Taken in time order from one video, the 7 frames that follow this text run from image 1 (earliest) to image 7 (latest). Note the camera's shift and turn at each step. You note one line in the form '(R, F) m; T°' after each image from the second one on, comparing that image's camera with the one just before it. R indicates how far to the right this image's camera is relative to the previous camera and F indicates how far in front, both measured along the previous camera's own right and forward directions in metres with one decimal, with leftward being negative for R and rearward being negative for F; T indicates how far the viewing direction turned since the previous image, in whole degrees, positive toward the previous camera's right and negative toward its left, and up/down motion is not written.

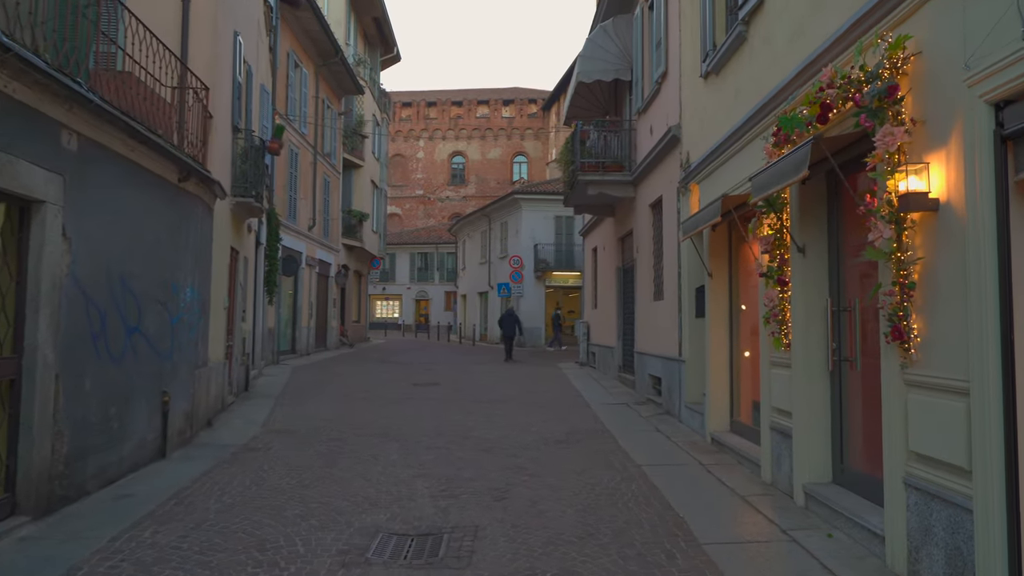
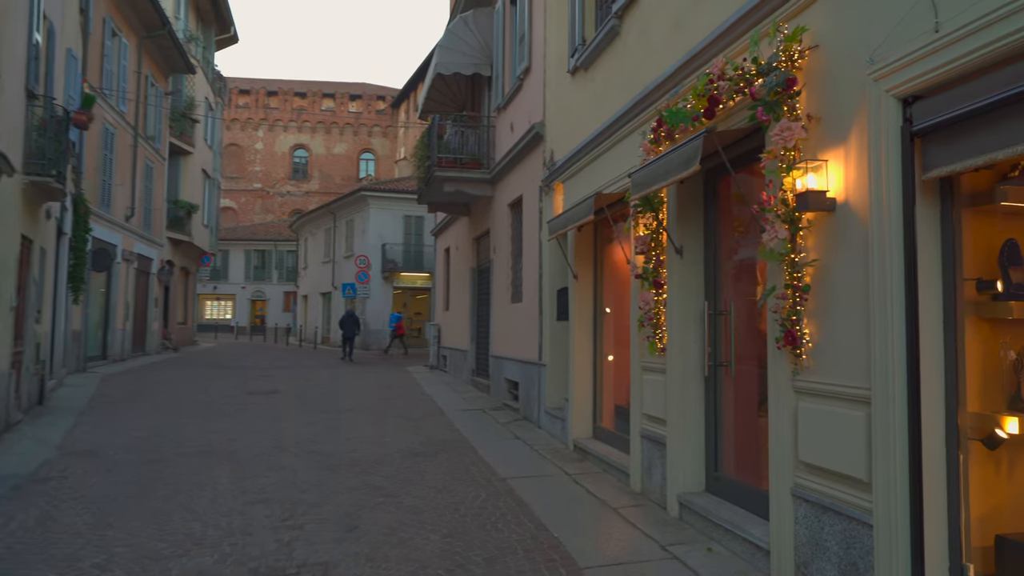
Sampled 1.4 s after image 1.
(-0.1, +0.7) m; +13°
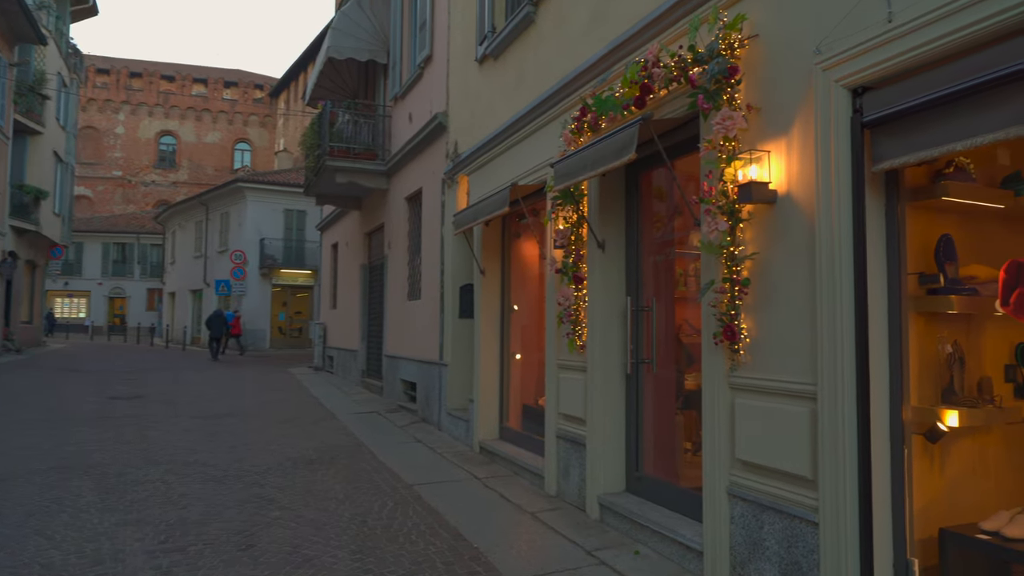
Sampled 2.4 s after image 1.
(-0.3, +0.4) m; +10°
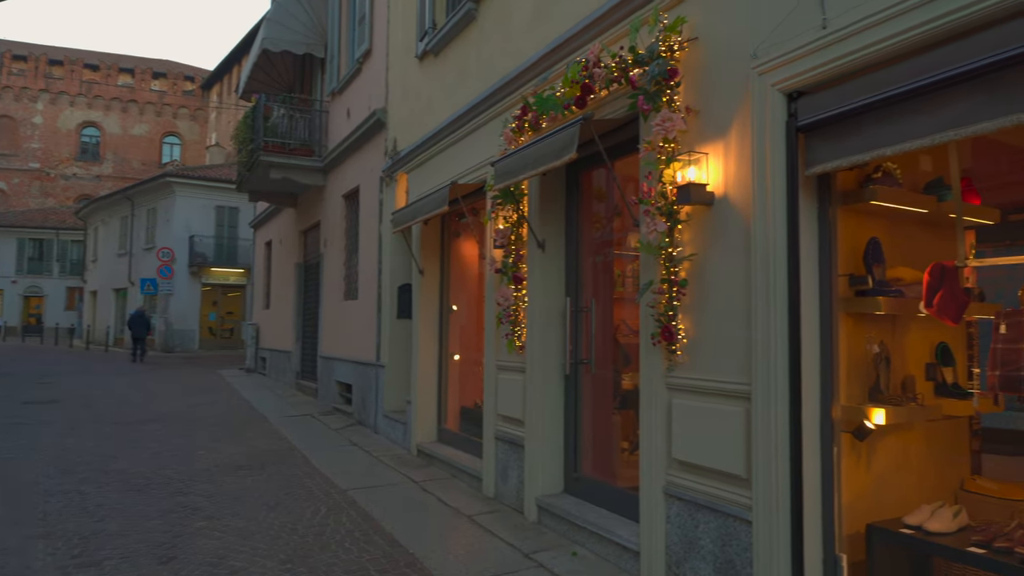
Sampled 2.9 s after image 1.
(0.0, +0.1) m; +5°
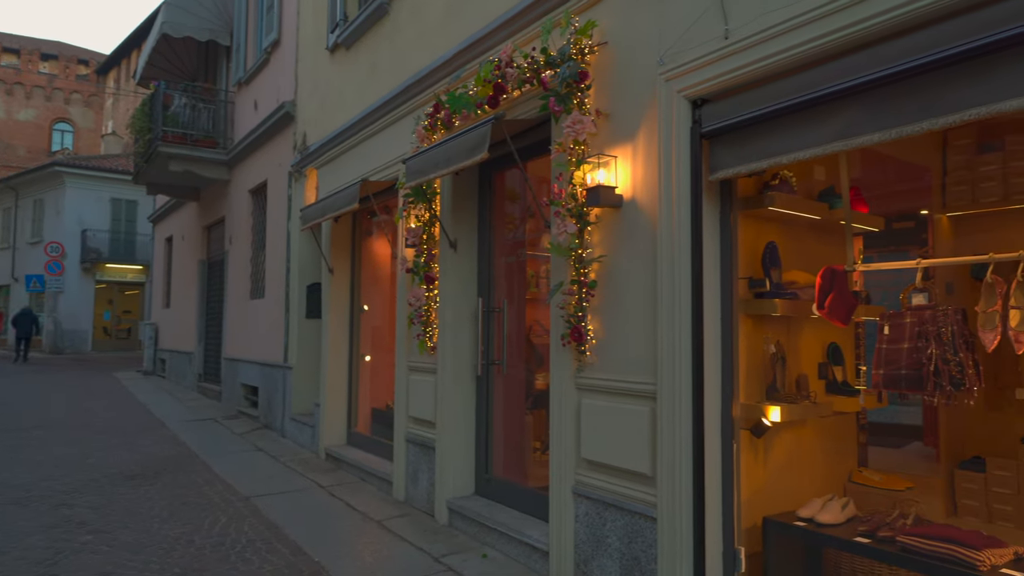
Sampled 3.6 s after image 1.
(0.0, 0.0) m; +7°
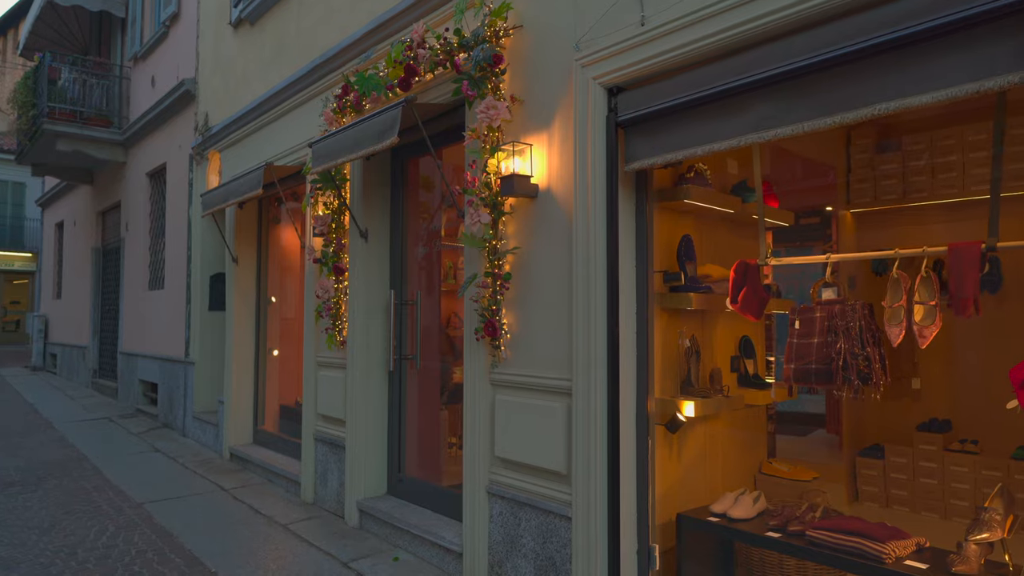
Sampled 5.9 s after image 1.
(+0.1, +0.2) m; +6°
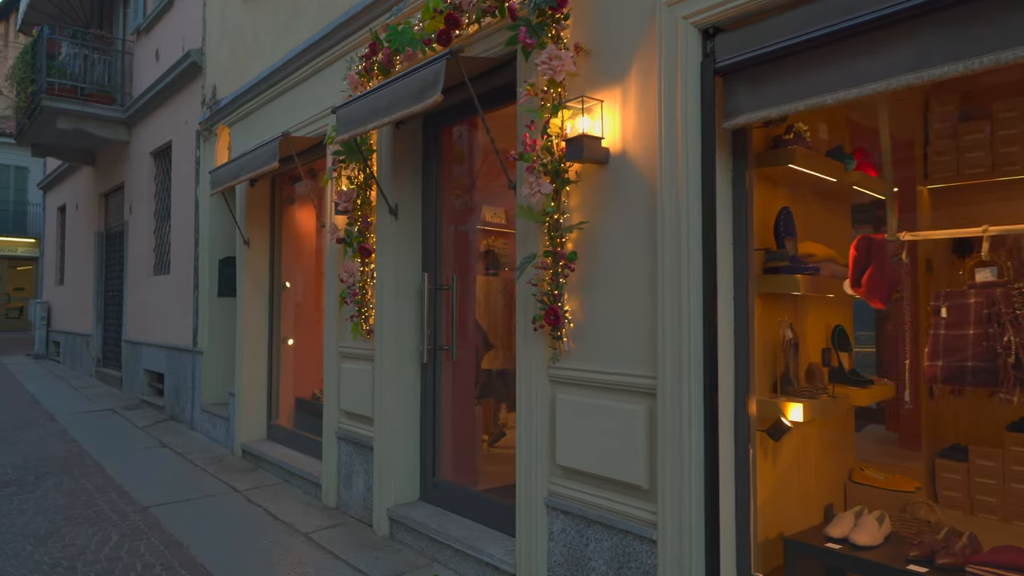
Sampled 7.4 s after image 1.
(-0.3, +0.6) m; 0°
